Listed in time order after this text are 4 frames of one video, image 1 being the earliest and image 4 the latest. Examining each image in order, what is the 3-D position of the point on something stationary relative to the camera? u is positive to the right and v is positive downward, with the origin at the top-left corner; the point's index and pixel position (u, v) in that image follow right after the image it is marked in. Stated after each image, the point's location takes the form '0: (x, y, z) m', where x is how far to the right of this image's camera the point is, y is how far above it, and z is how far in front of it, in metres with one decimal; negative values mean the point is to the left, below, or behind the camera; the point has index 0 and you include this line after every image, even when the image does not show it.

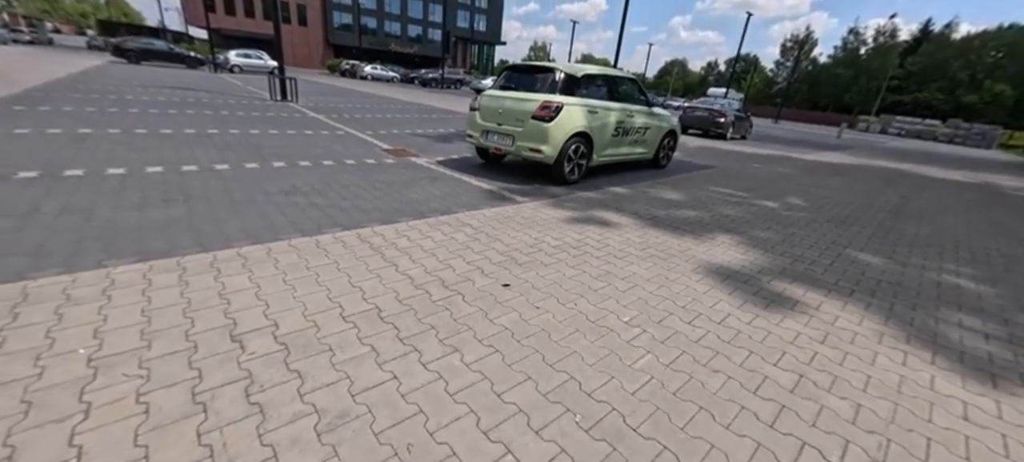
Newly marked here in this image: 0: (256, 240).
0: (-1.8, -0.1, +2.8) m
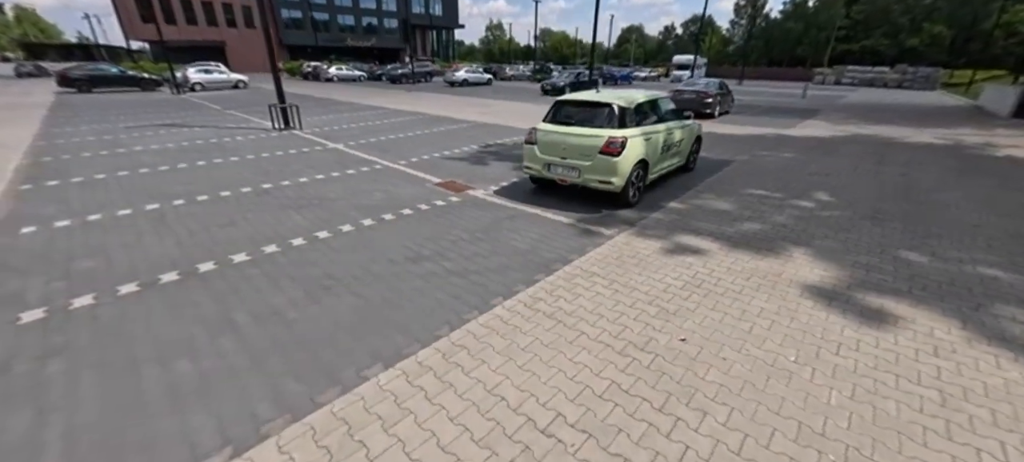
0: (-0.5, -0.7, +3.3) m
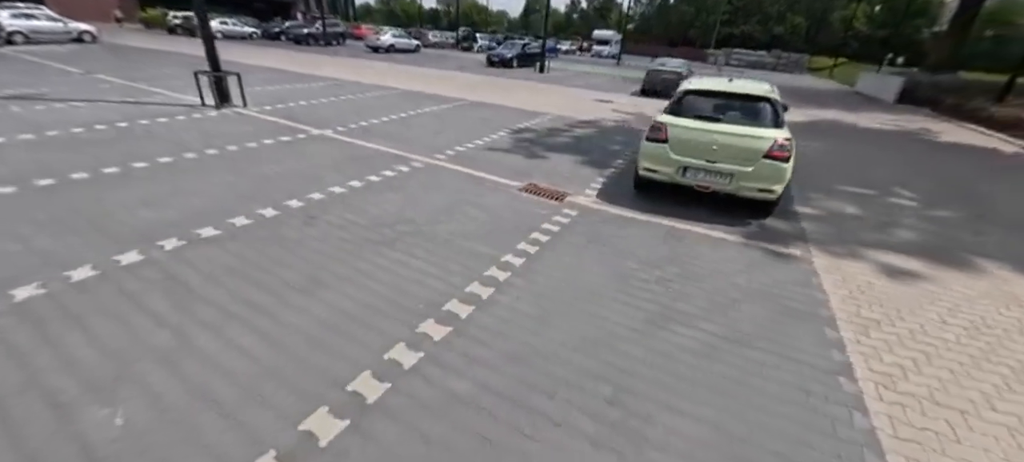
0: (+1.9, -1.2, +2.3) m
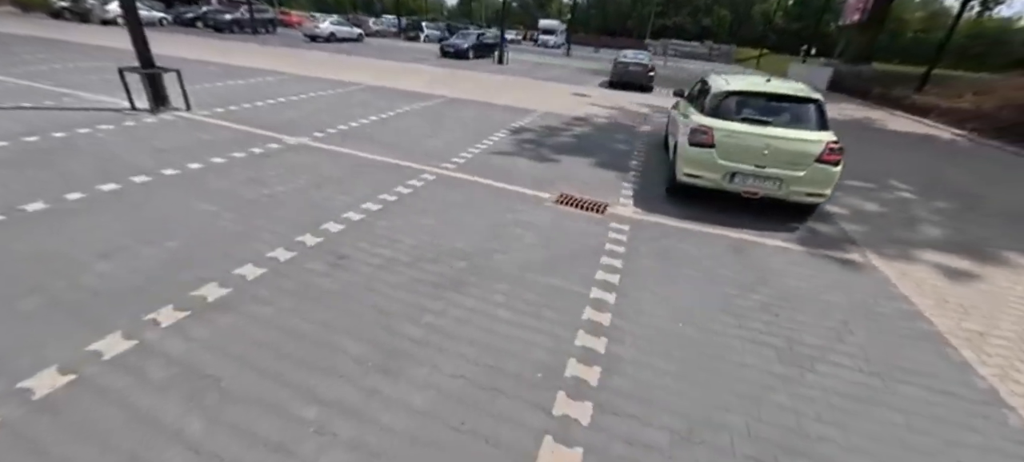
0: (+2.8, -1.3, +2.1) m
